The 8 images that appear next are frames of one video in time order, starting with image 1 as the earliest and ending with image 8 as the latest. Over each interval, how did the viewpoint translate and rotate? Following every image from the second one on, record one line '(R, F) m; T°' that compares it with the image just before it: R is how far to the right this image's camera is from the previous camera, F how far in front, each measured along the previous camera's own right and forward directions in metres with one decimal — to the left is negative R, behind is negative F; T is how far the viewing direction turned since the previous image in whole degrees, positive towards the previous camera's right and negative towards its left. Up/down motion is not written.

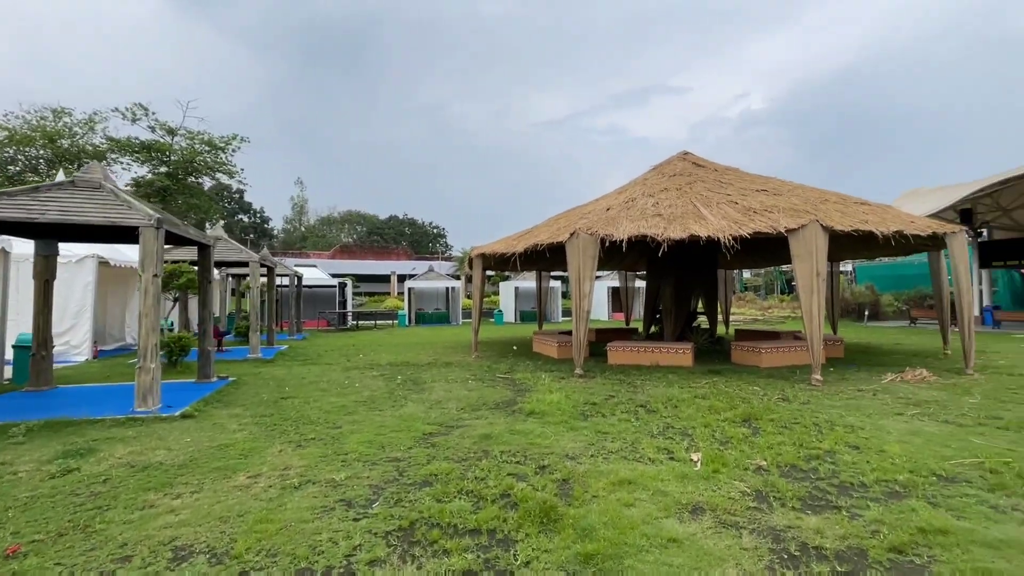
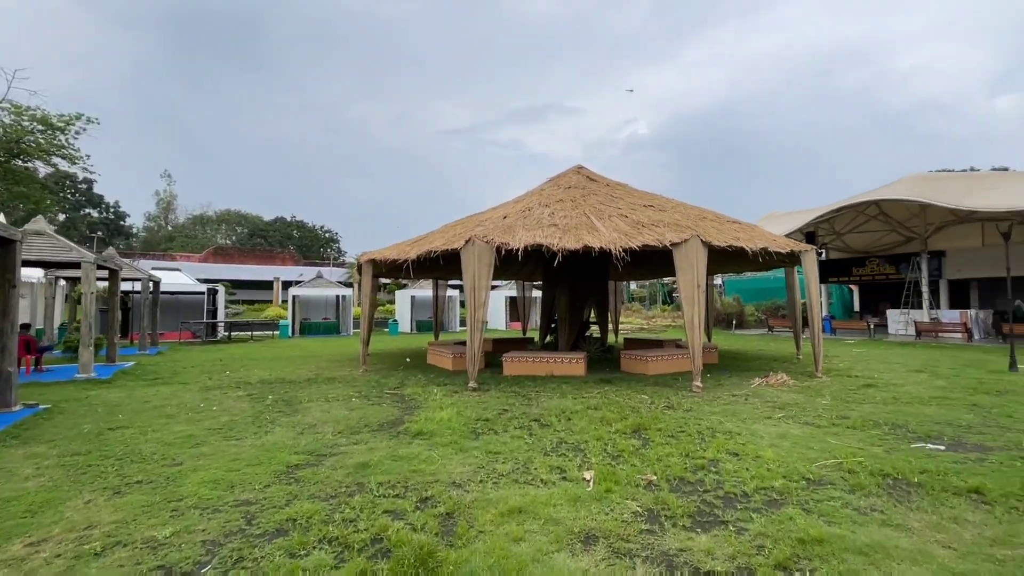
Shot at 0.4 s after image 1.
(+0.1, +0.4) m; +12°
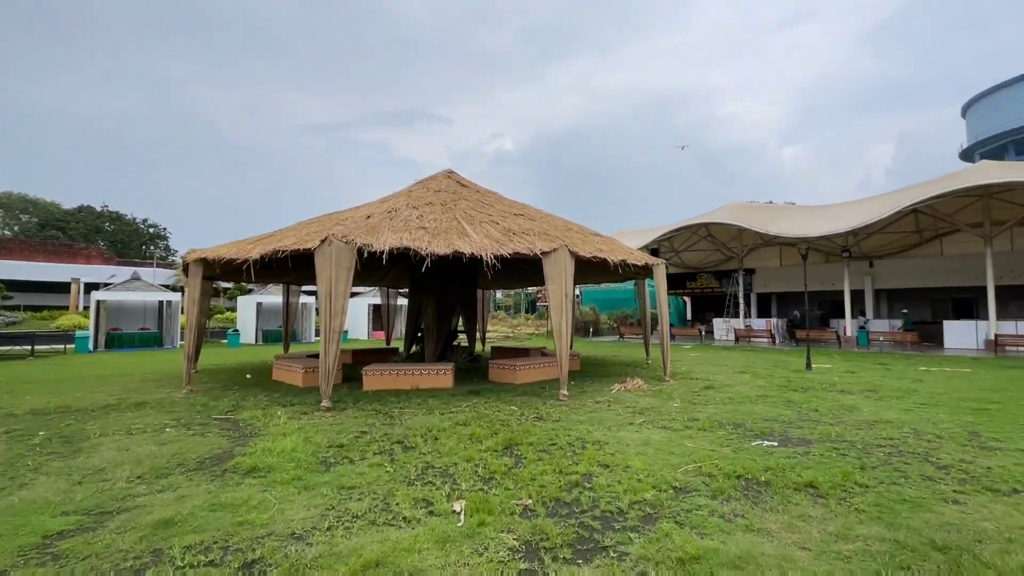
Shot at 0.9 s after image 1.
(0.0, +0.5) m; +16°
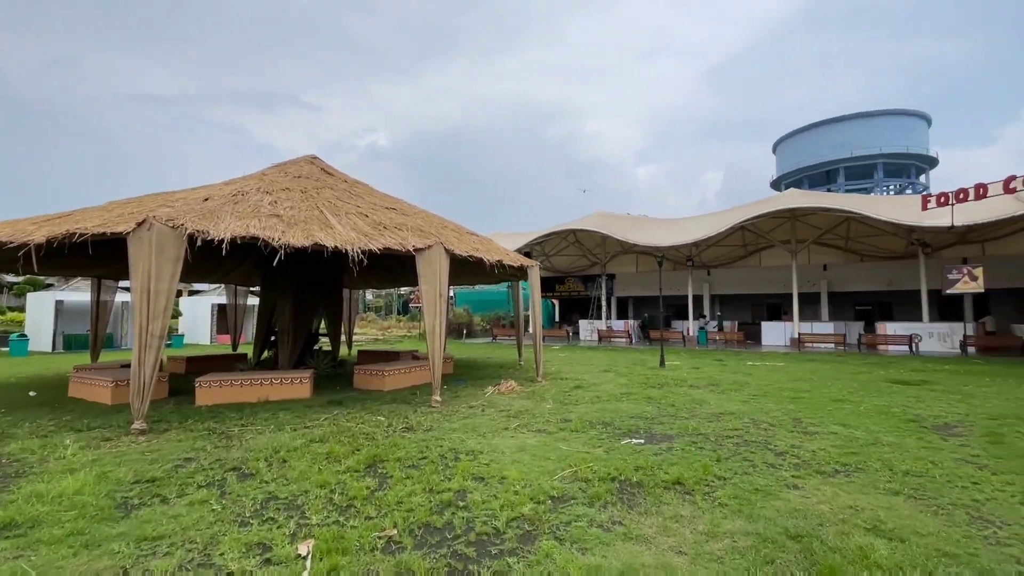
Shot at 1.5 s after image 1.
(0.0, +0.4) m; +15°
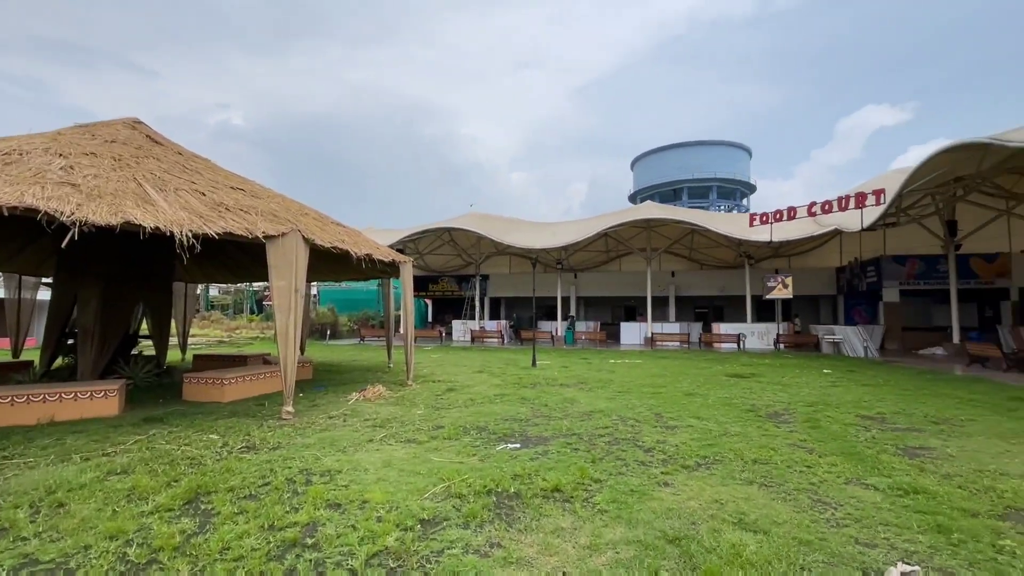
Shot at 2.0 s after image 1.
(0.0, +0.5) m; +15°
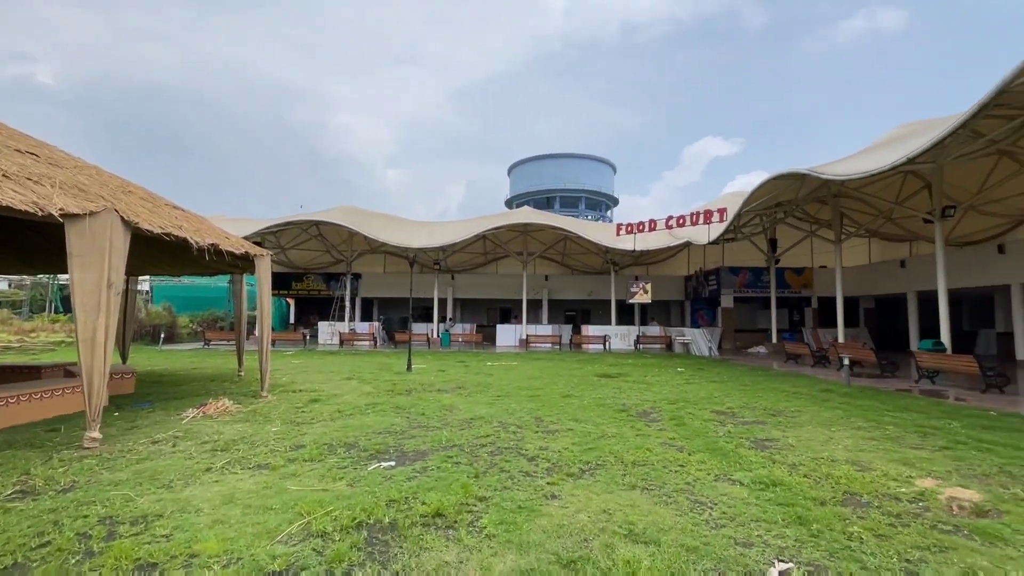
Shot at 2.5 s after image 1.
(0.0, +0.4) m; +15°
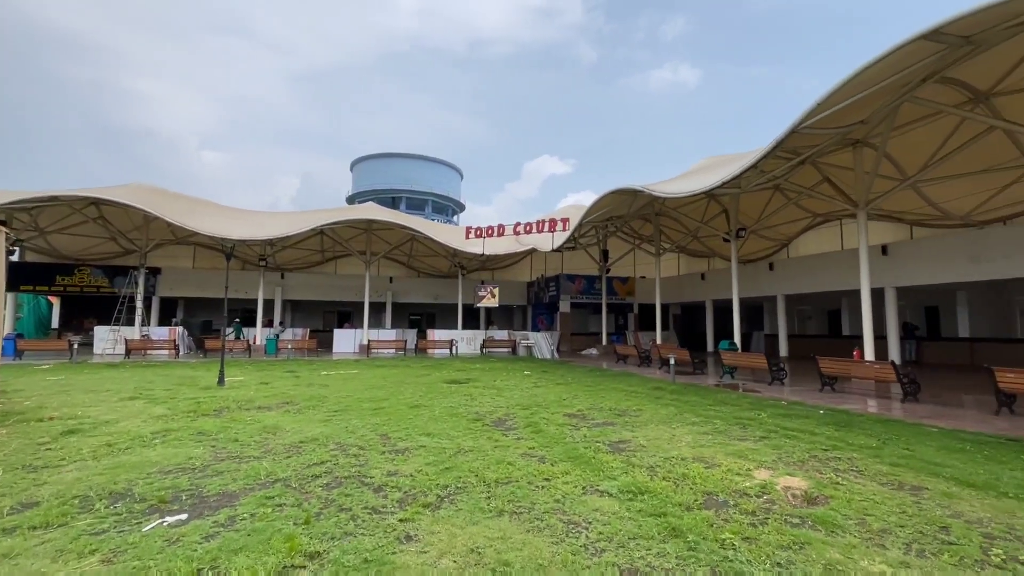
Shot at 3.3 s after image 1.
(-0.1, +0.7) m; +19°
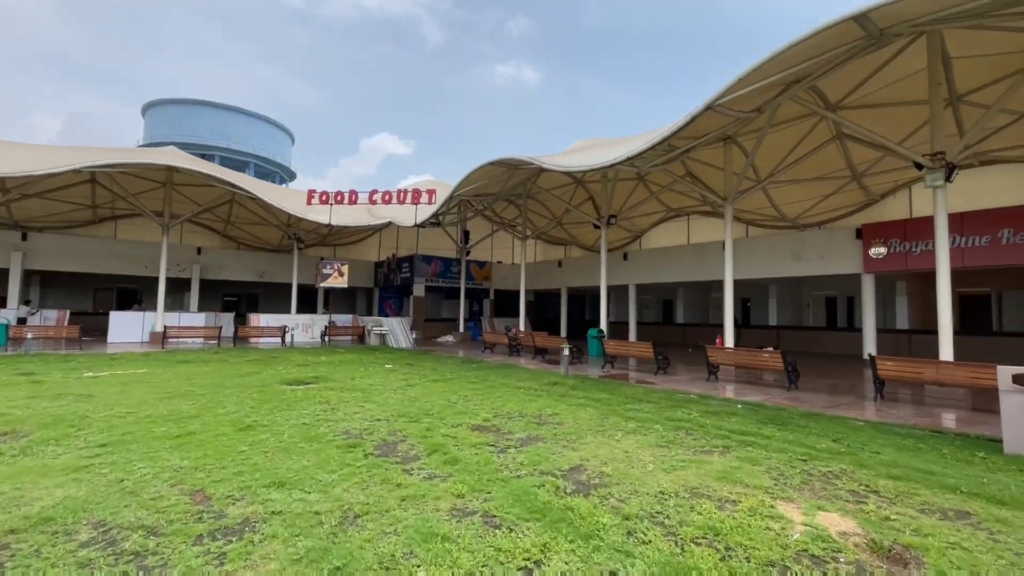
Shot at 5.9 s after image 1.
(-0.7, +2.2) m; +19°
